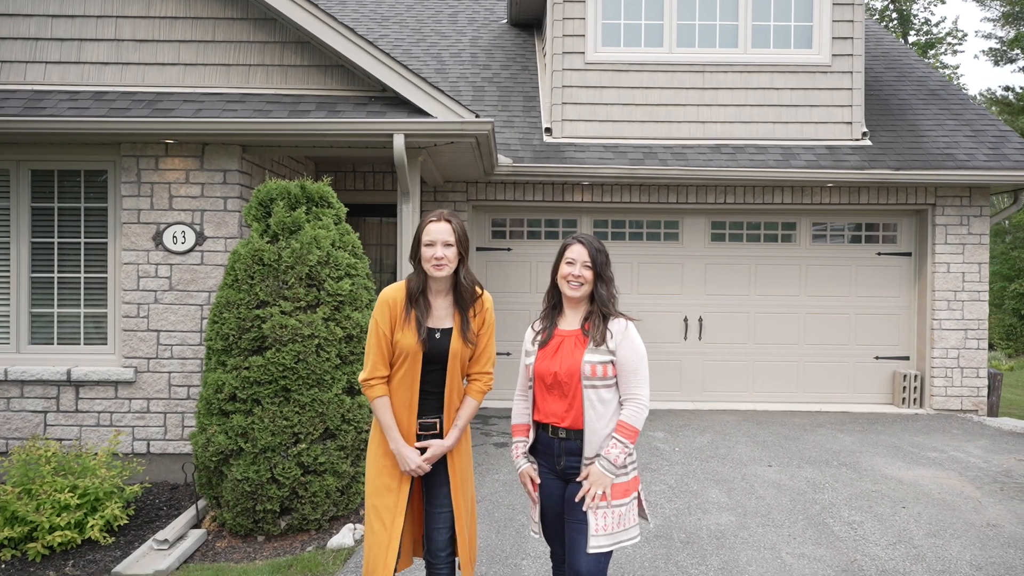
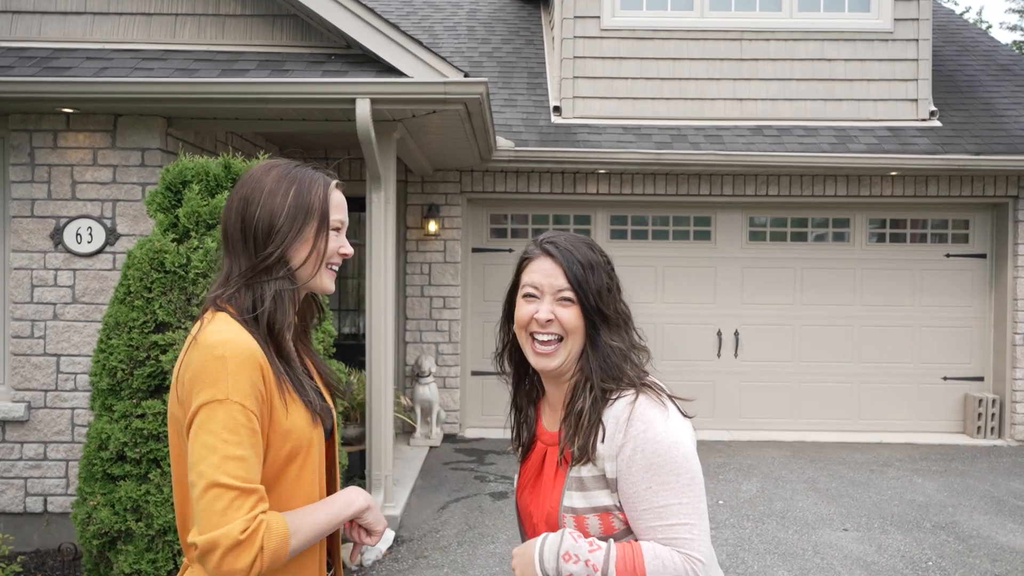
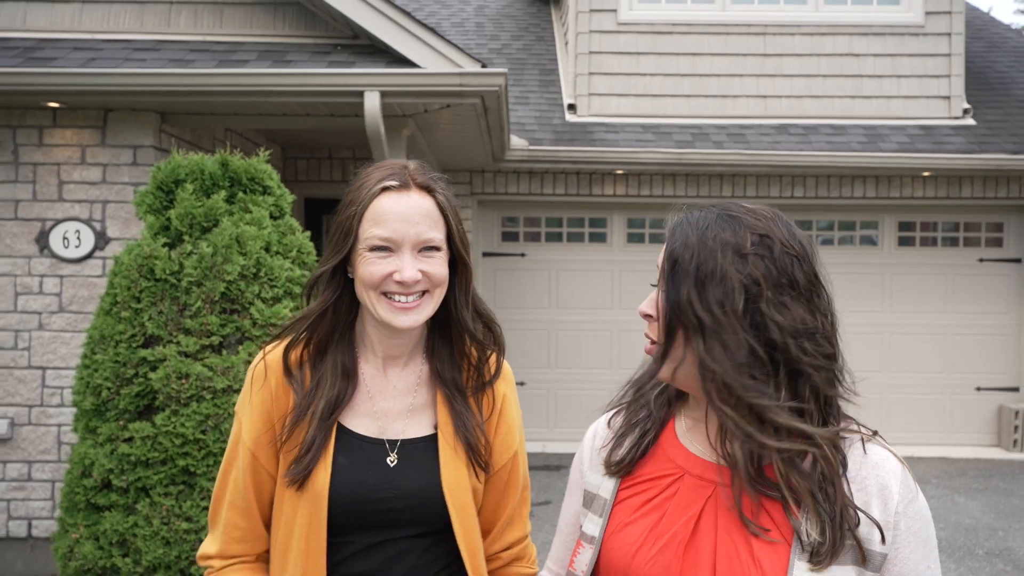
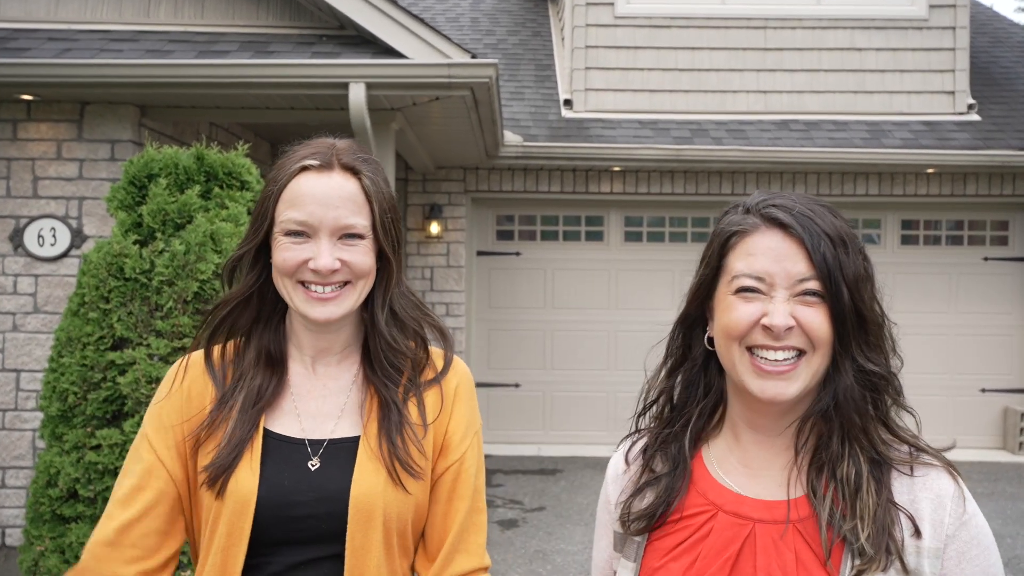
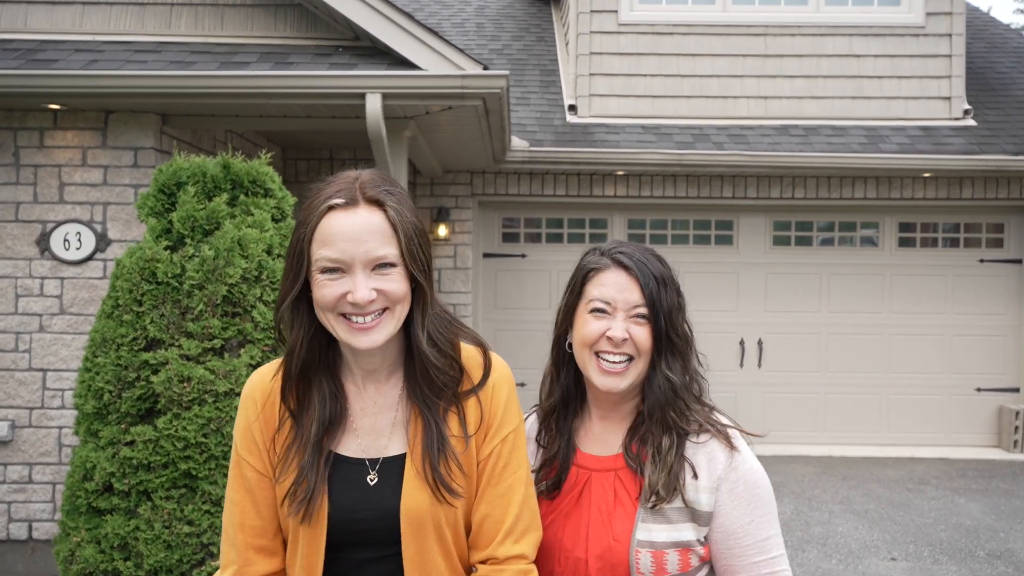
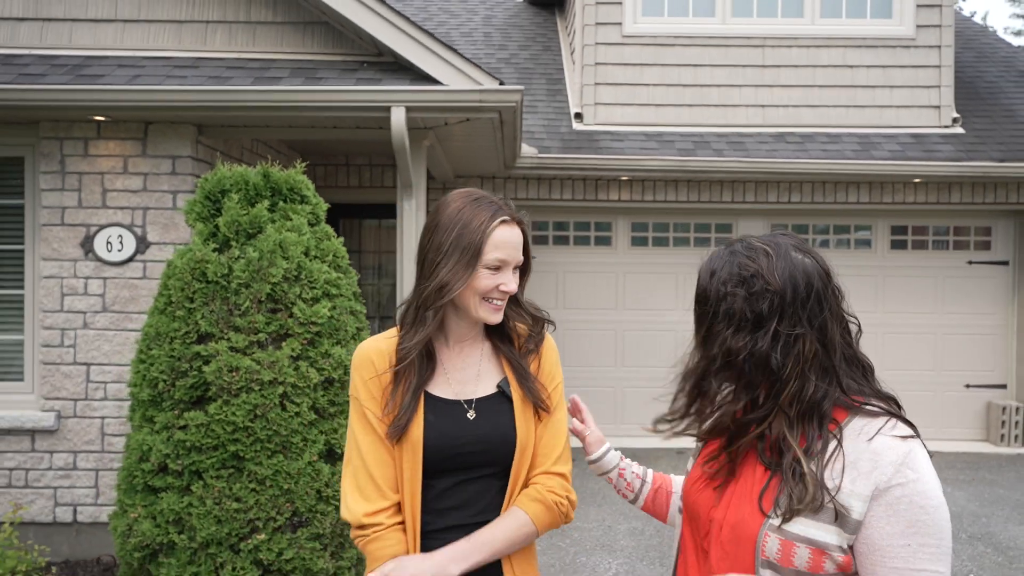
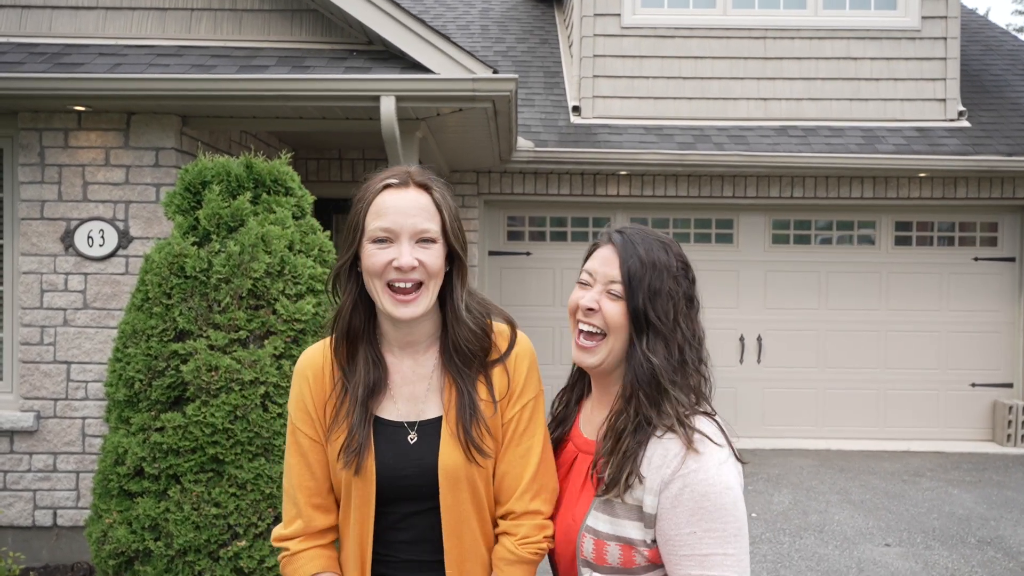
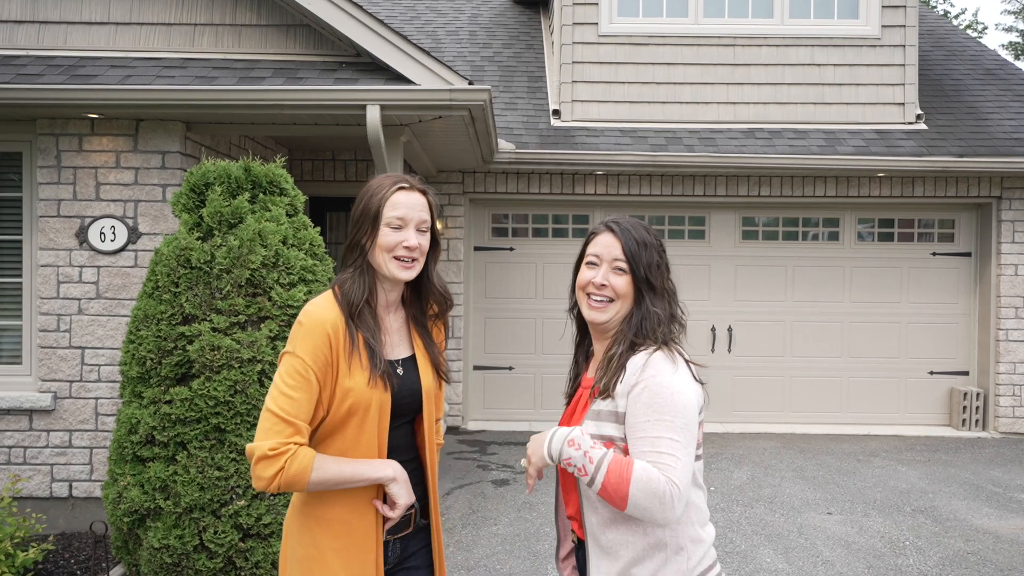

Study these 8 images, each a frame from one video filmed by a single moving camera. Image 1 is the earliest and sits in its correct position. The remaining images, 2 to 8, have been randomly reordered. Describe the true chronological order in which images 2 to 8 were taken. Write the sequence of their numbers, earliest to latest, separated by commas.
8, 2, 7, 5, 4, 3, 6
